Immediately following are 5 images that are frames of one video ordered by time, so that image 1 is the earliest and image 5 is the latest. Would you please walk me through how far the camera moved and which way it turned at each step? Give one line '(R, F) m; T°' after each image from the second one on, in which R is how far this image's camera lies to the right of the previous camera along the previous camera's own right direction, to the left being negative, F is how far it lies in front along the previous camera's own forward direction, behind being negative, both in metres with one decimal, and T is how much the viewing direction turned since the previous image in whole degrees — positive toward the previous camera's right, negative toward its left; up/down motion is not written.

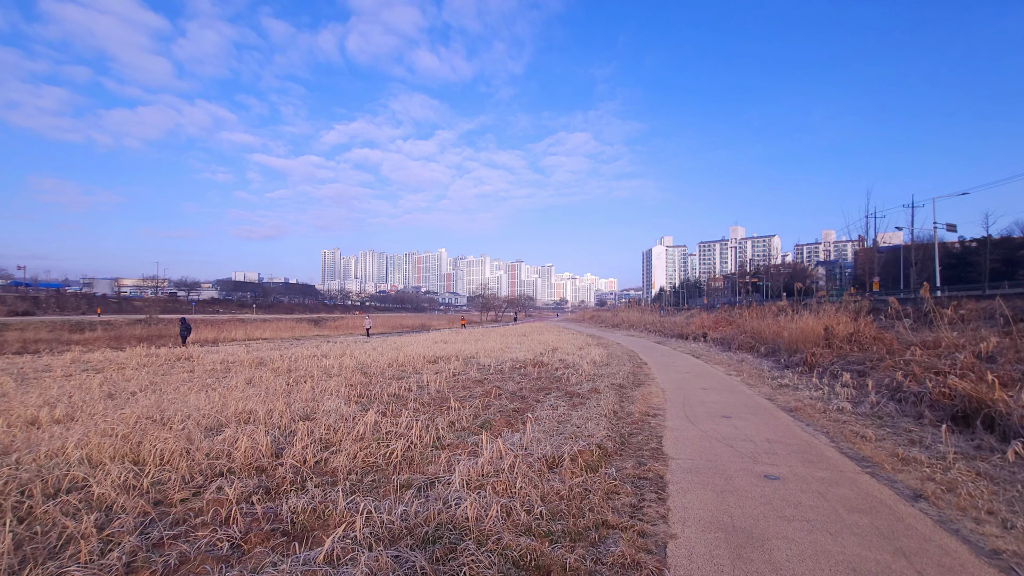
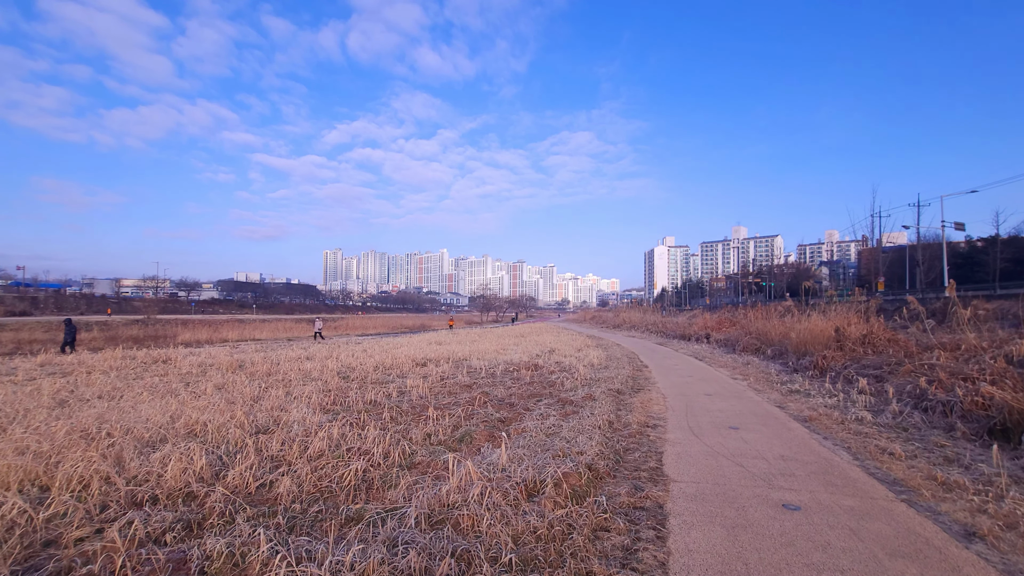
(+0.2, +0.7) m; 0°
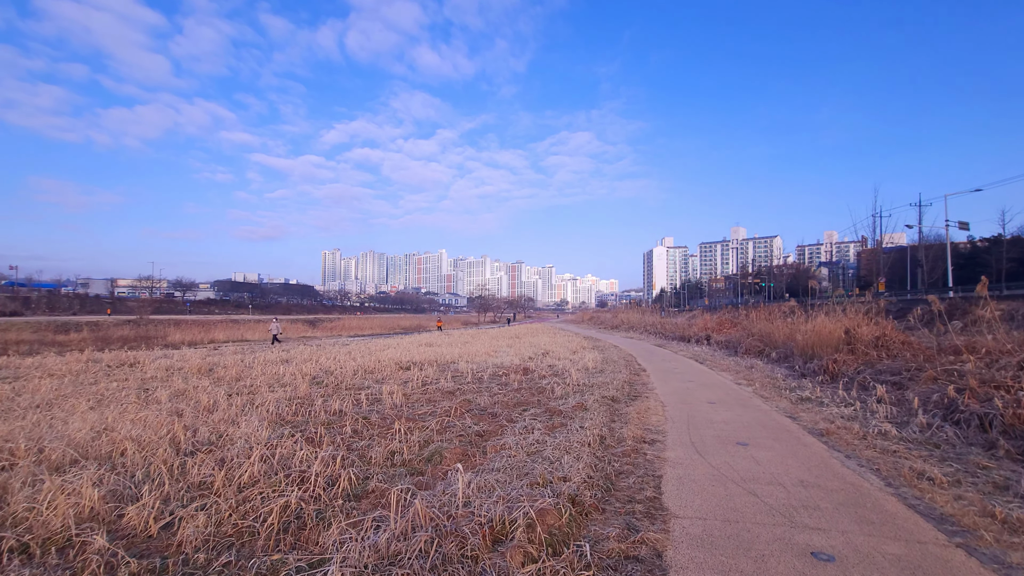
(+0.2, +0.7) m; 0°
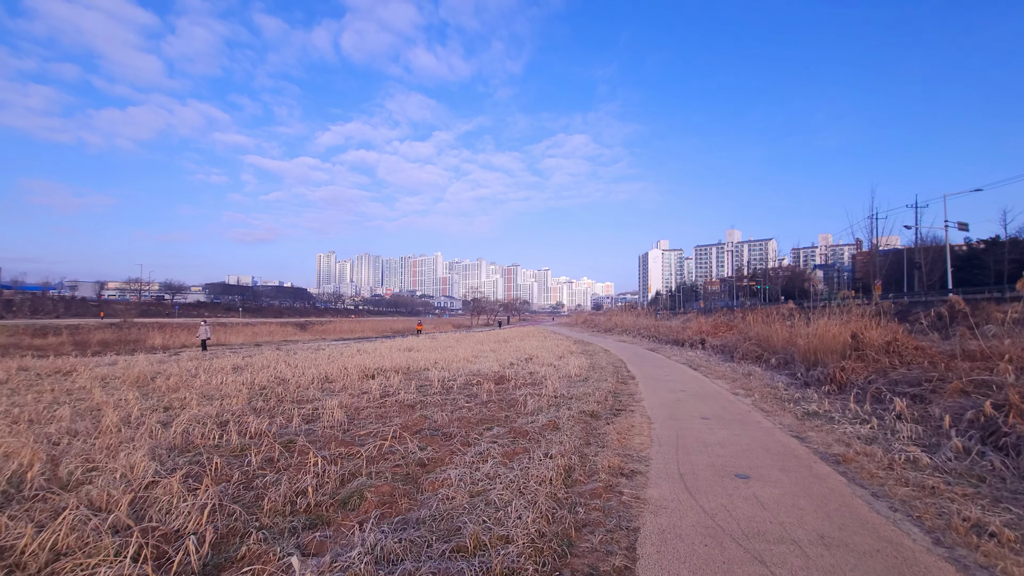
(+0.5, +1.1) m; 0°
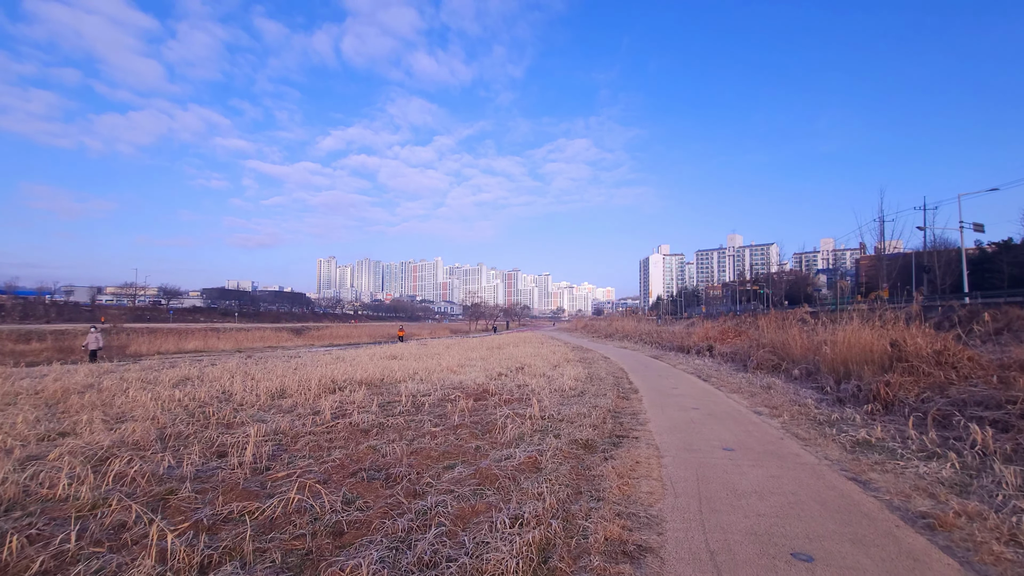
(+0.3, +1.4) m; 0°
